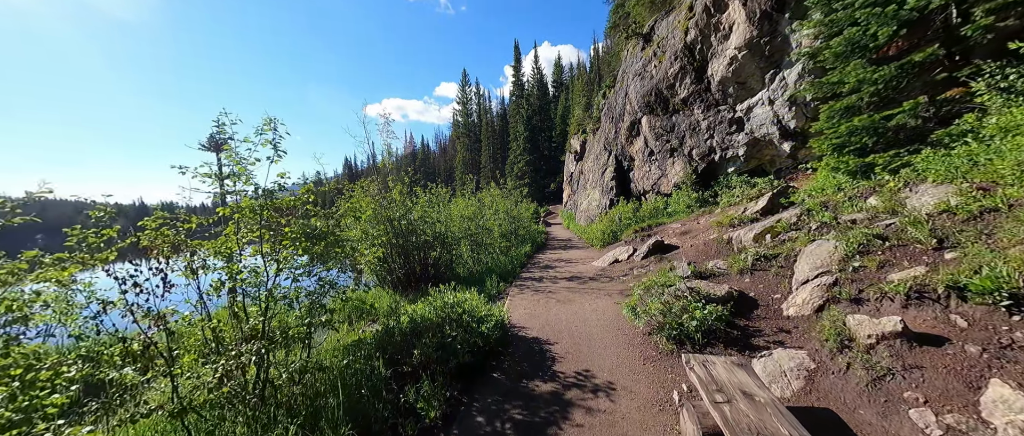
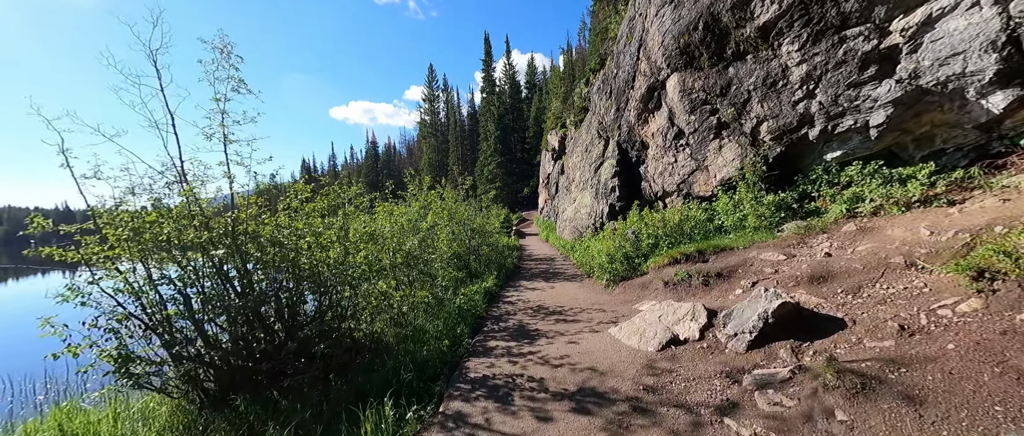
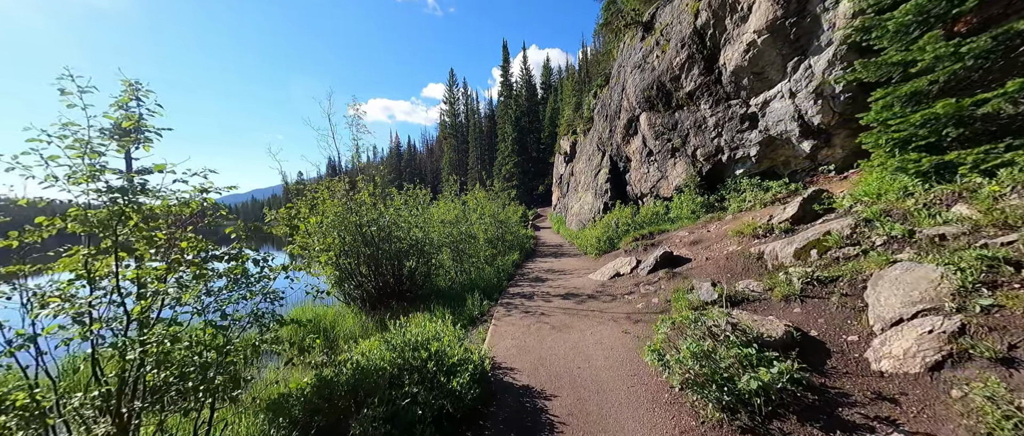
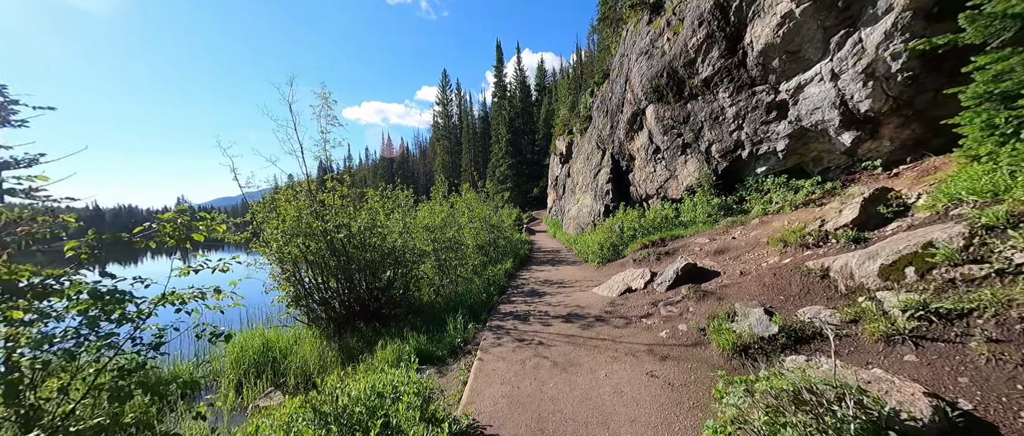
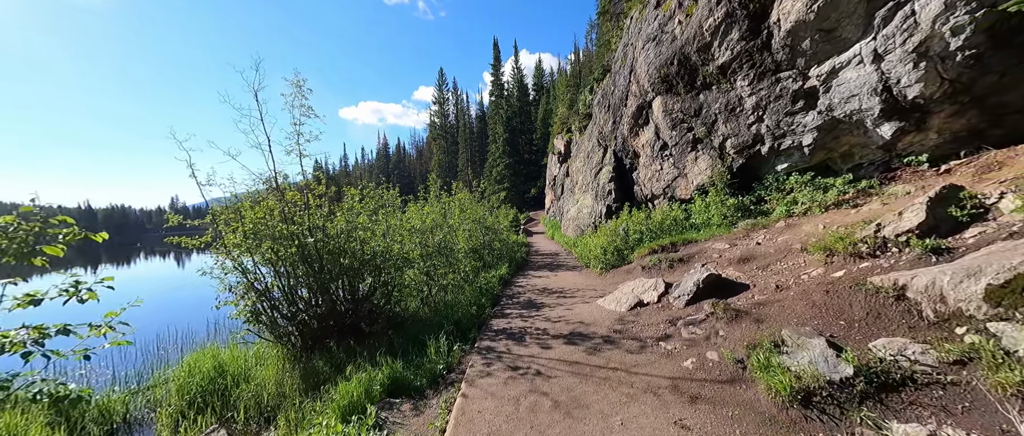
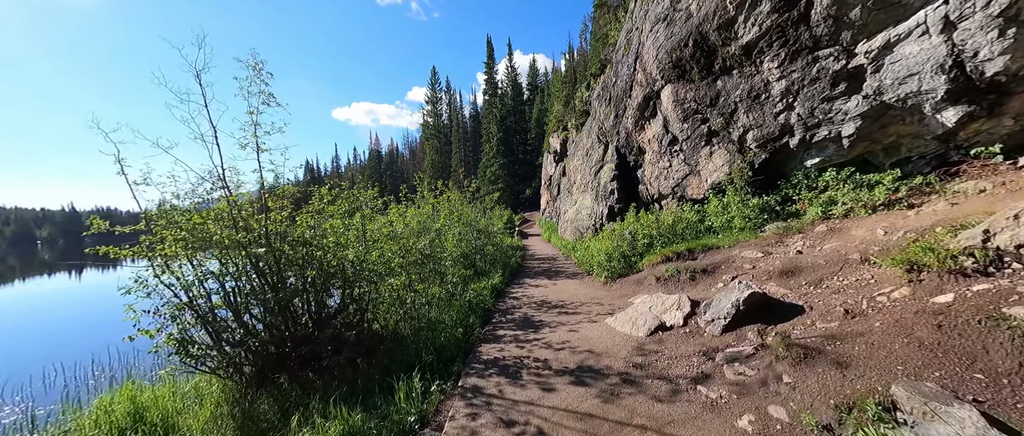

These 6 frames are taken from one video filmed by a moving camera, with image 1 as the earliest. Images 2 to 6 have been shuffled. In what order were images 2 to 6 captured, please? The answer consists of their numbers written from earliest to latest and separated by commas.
3, 4, 5, 6, 2
